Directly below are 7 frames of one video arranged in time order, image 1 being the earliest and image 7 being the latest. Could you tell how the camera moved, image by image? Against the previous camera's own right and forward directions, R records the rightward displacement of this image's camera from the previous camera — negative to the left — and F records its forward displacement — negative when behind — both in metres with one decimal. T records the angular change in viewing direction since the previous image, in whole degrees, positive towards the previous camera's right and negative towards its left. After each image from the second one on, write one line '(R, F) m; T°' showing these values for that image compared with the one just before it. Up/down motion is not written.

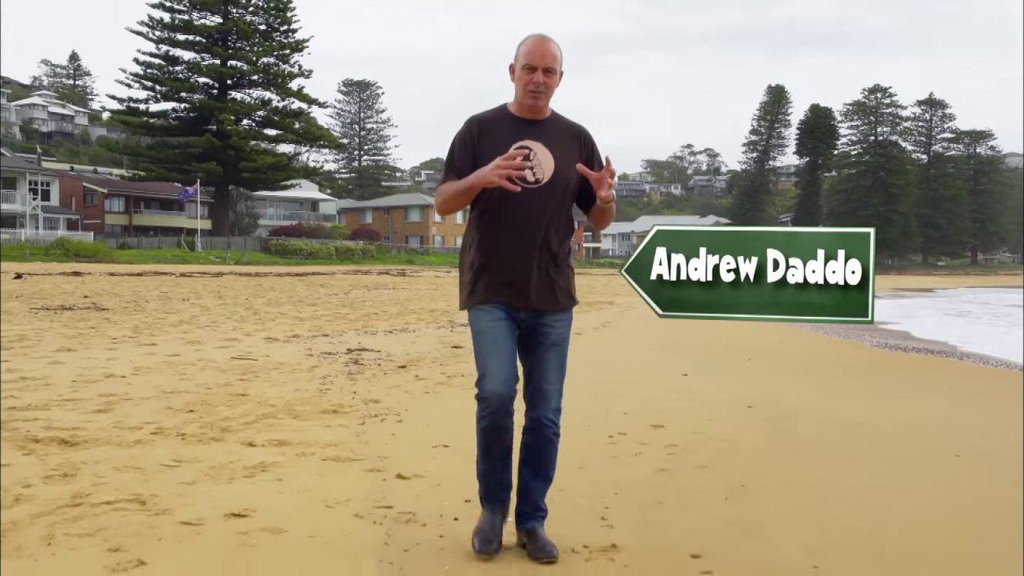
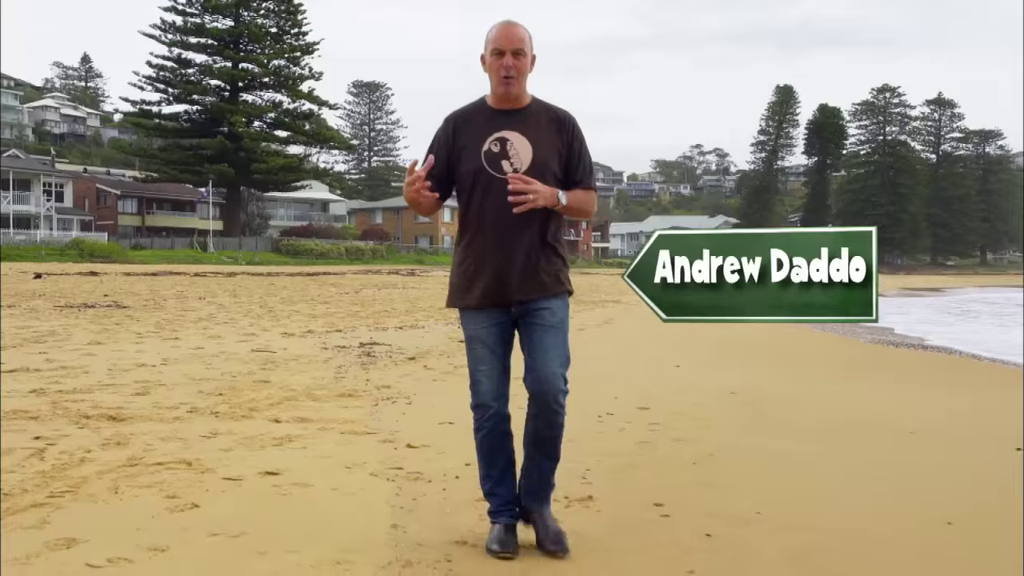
(0.0, -0.3) m; 0°
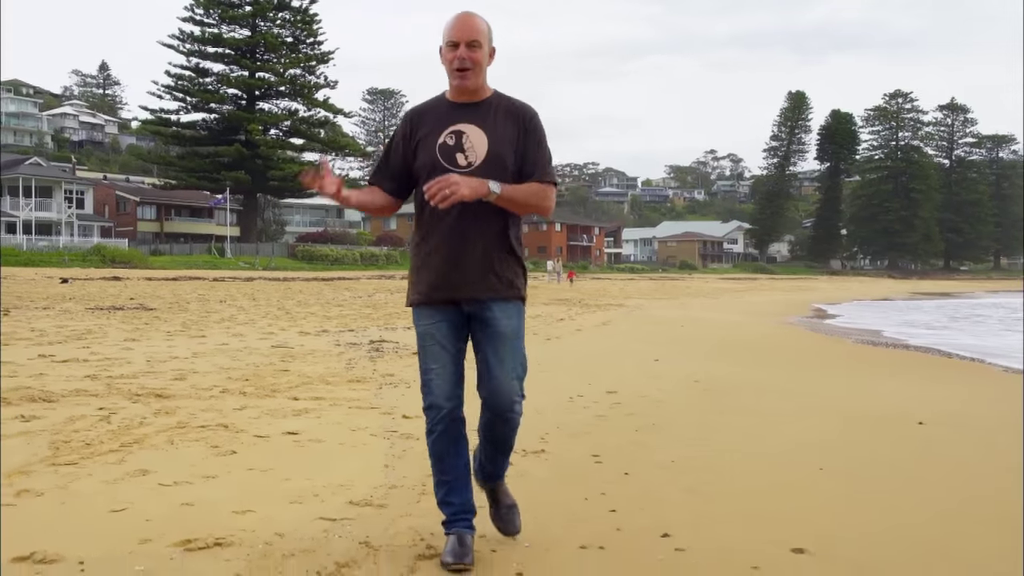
(+0.1, -0.5) m; -1°
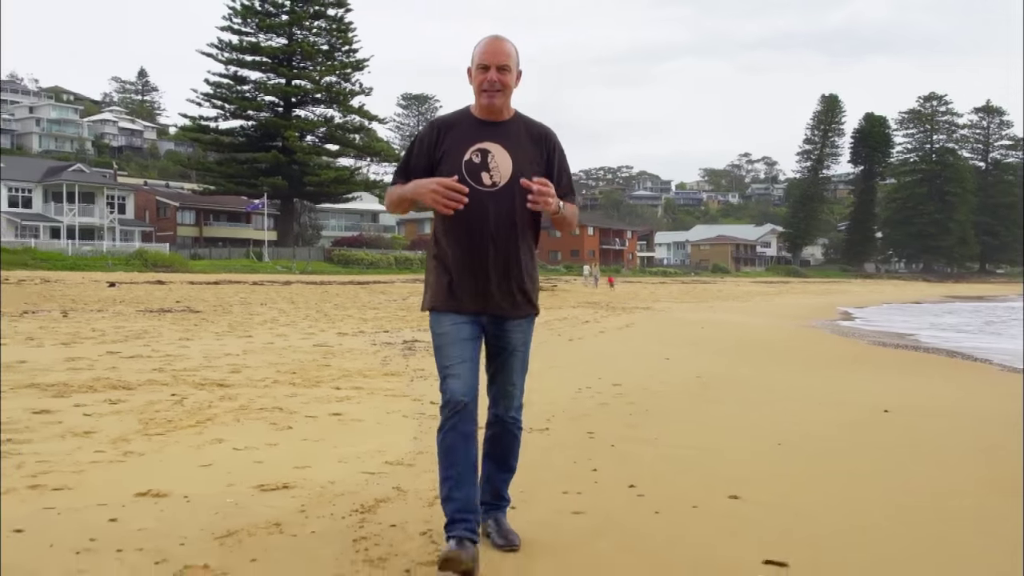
(+0.1, -0.5) m; -2°
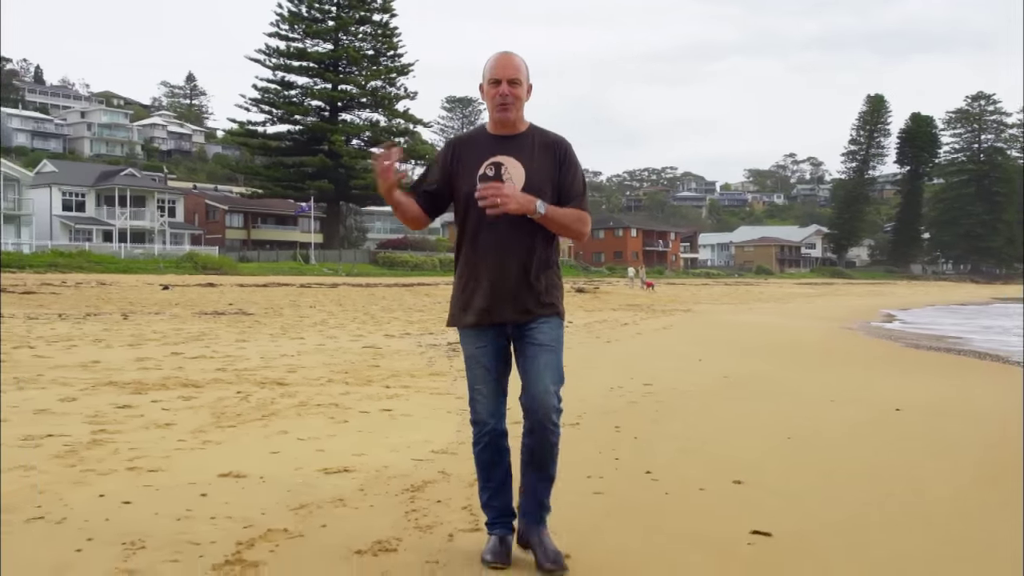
(0.0, -0.3) m; -2°
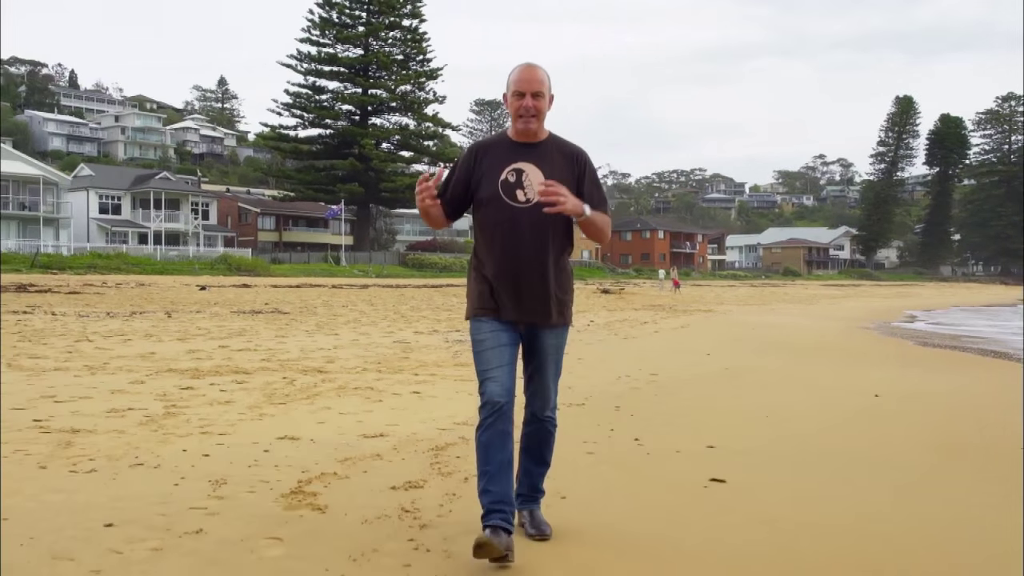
(0.0, -0.5) m; -1°
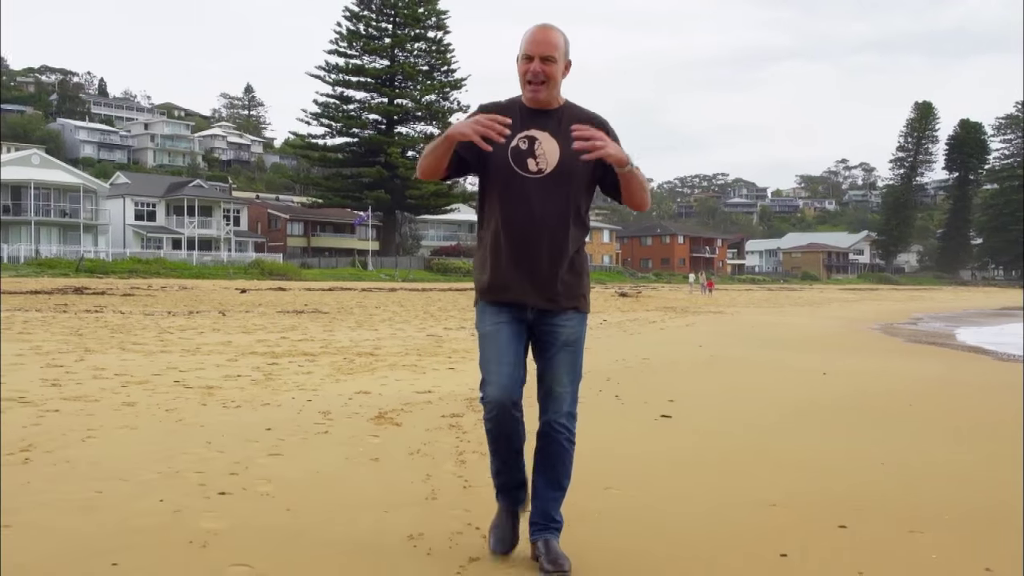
(0.0, -1.0) m; -1°
